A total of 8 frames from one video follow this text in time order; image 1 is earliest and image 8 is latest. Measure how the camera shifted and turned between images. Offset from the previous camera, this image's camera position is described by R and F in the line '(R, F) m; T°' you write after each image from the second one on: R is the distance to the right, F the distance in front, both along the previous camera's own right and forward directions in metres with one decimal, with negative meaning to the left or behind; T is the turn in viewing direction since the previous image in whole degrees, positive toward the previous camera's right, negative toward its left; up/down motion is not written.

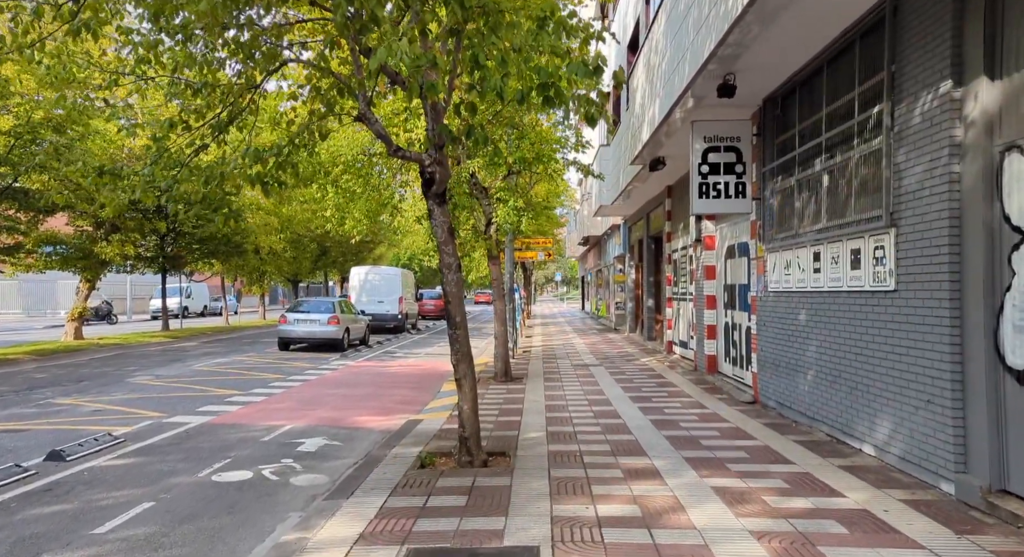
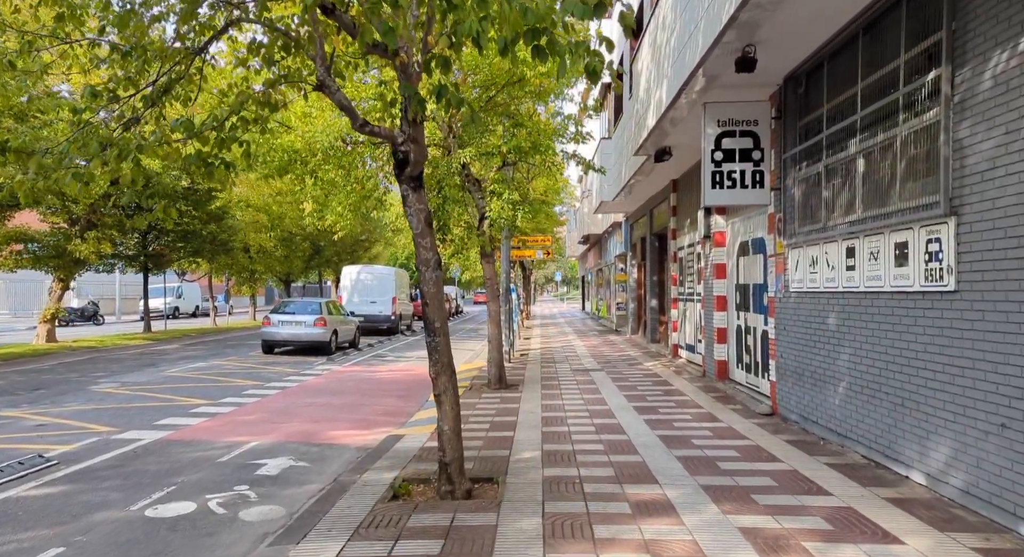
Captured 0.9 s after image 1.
(+0.1, +1.1) m; 0°
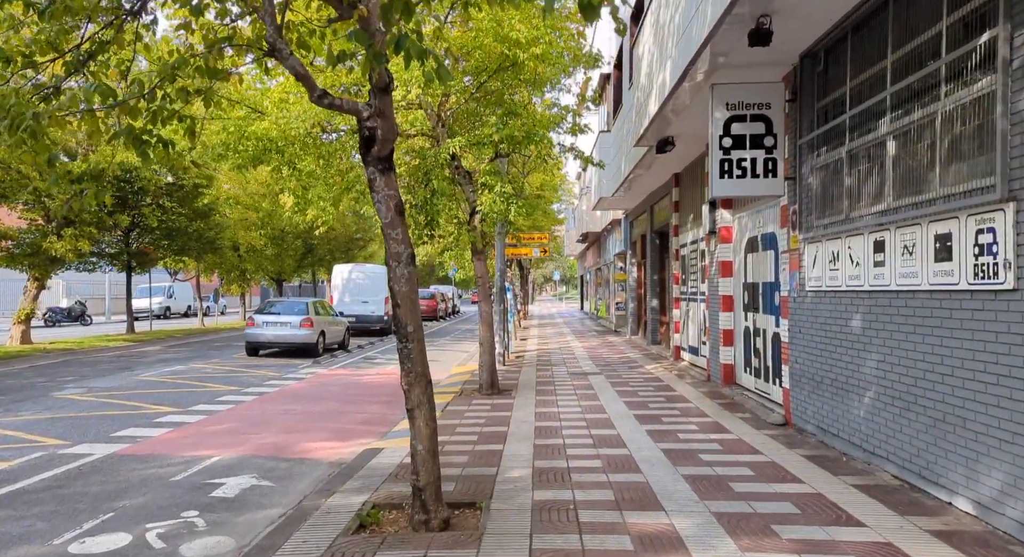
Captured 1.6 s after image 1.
(+0.1, +0.8) m; 0°
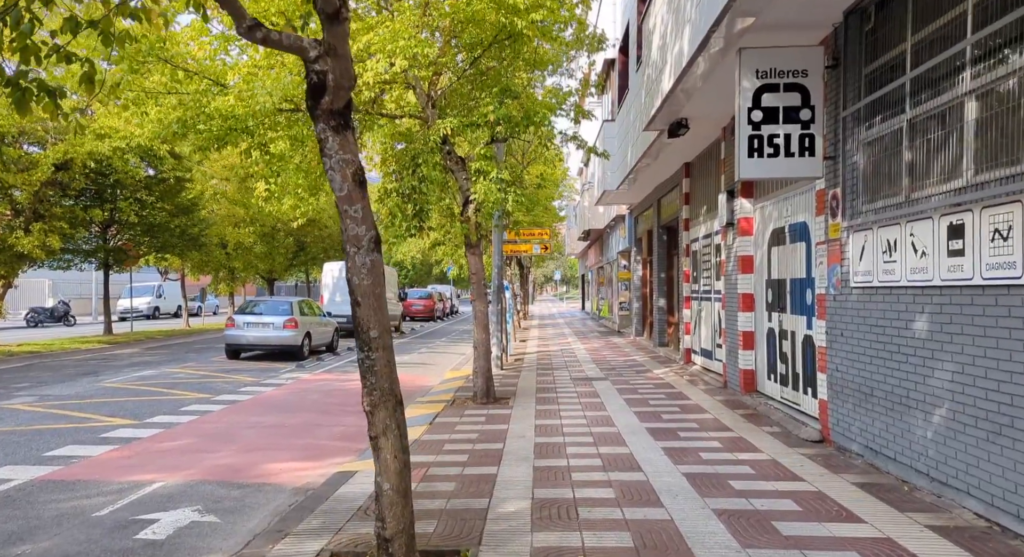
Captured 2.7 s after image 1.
(0.0, +1.2) m; 0°
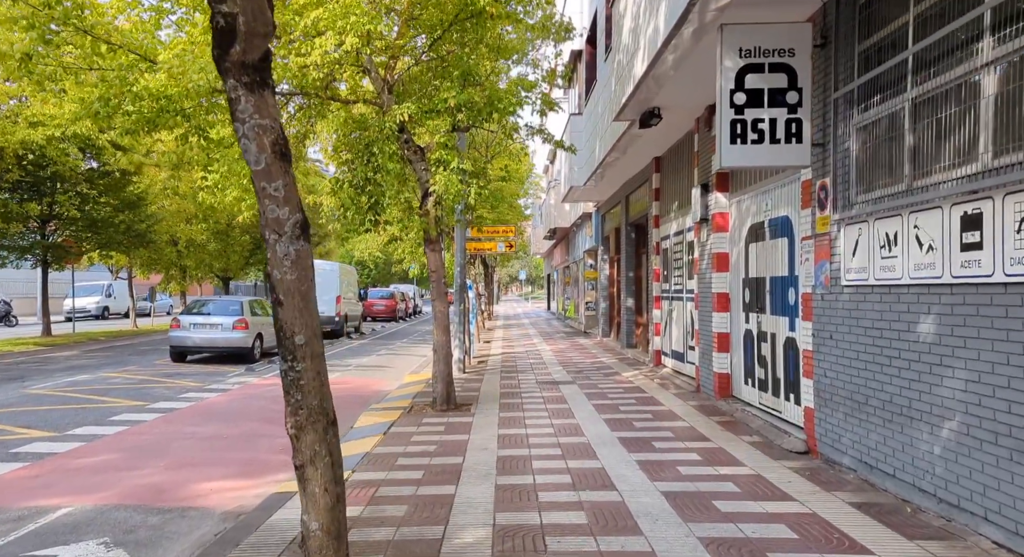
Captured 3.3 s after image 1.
(0.0, +0.7) m; +2°
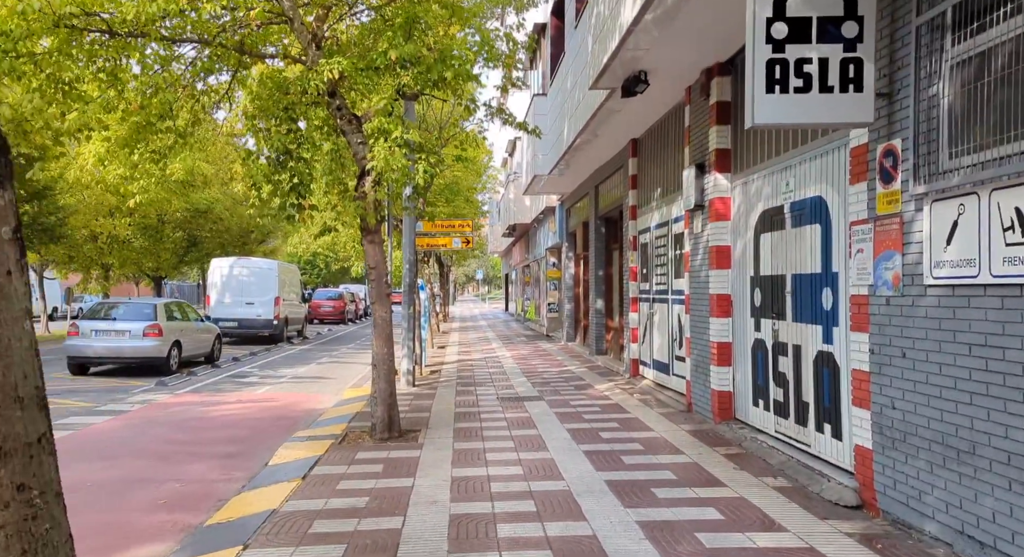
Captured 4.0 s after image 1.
(0.0, +2.0) m; +3°
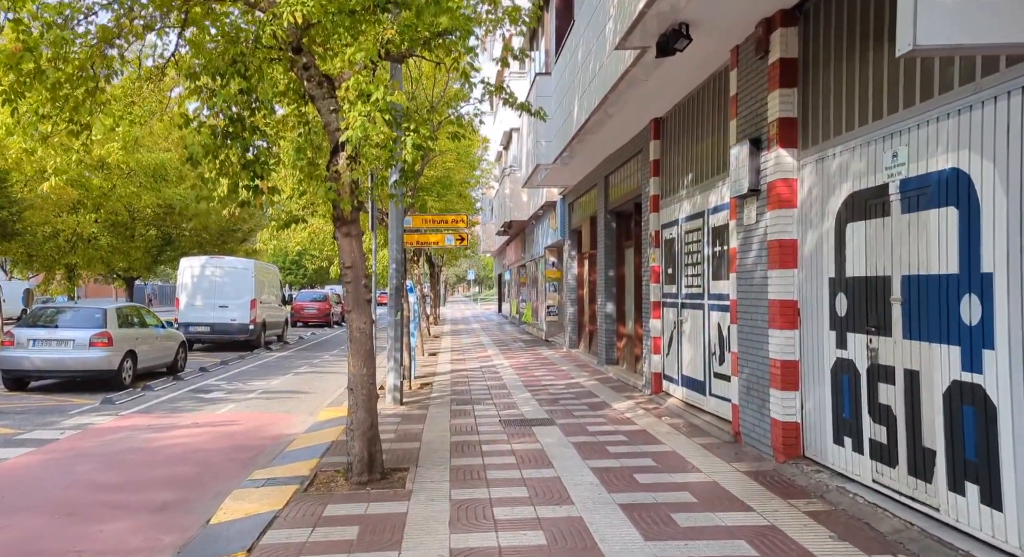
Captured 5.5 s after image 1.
(-0.2, +1.9) m; +1°
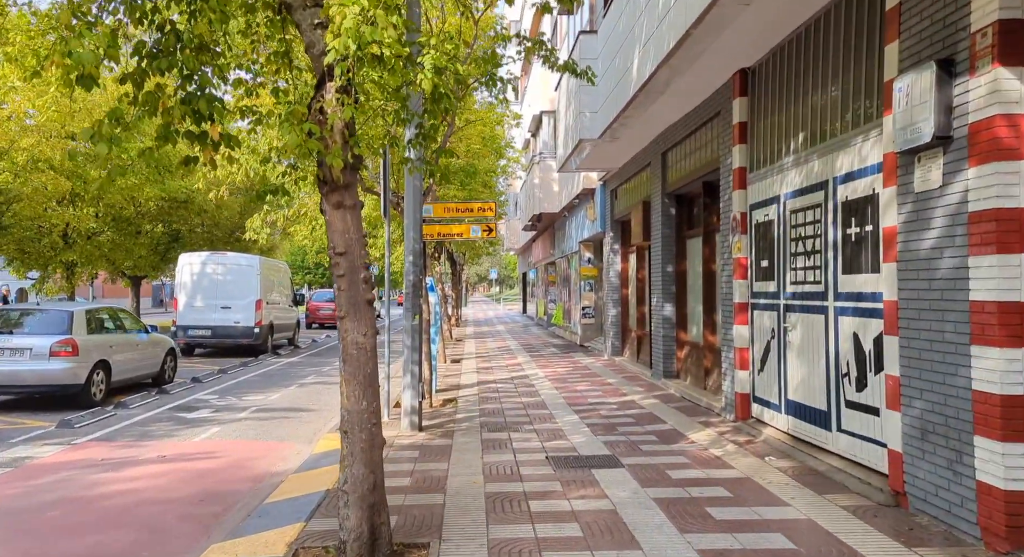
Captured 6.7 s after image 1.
(-0.3, +2.5) m; -1°
